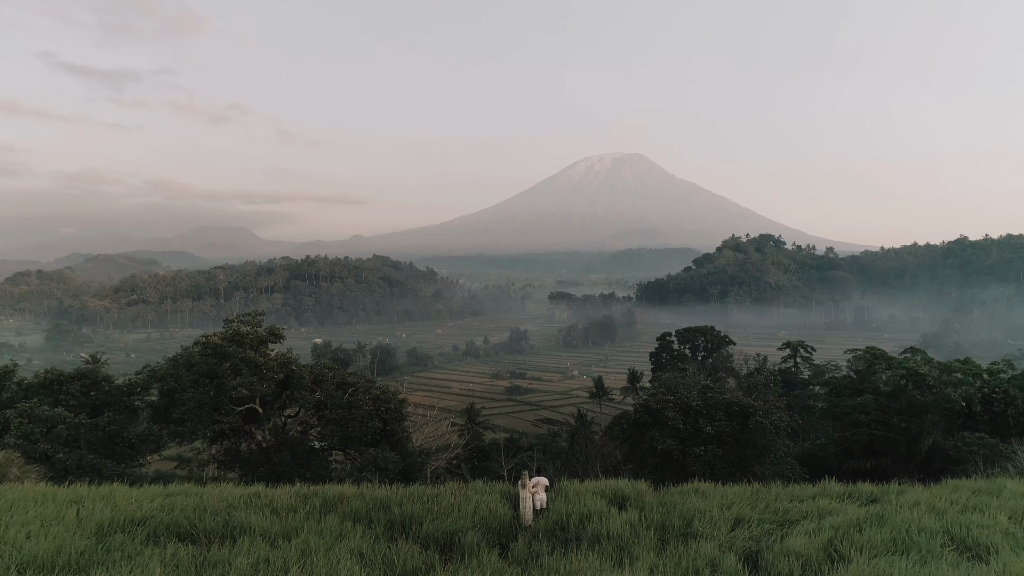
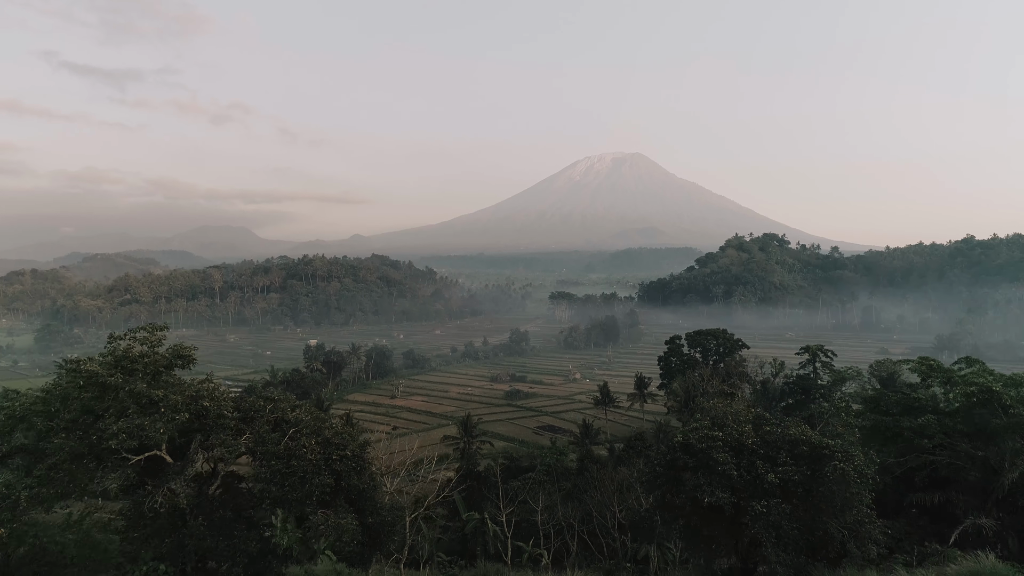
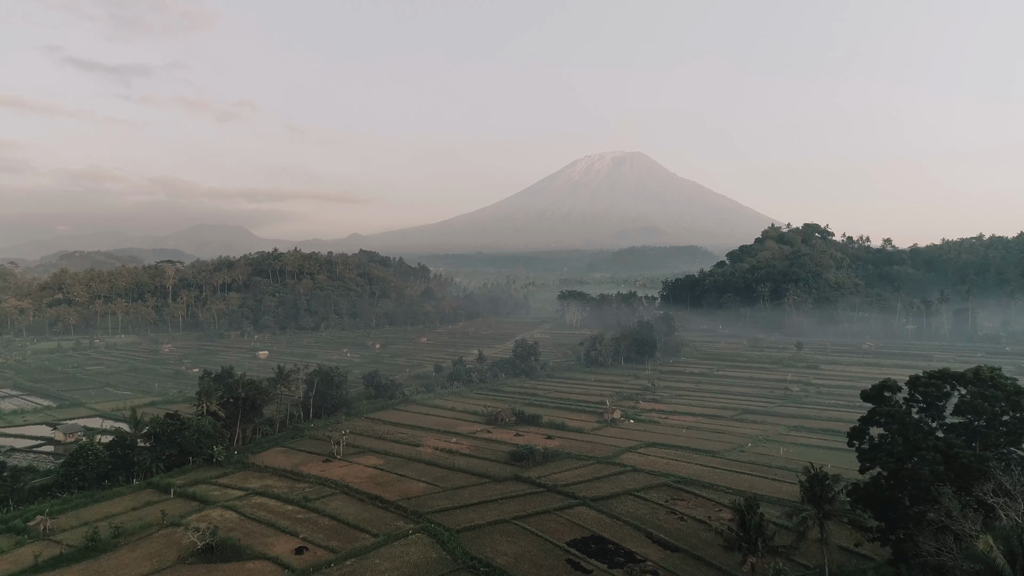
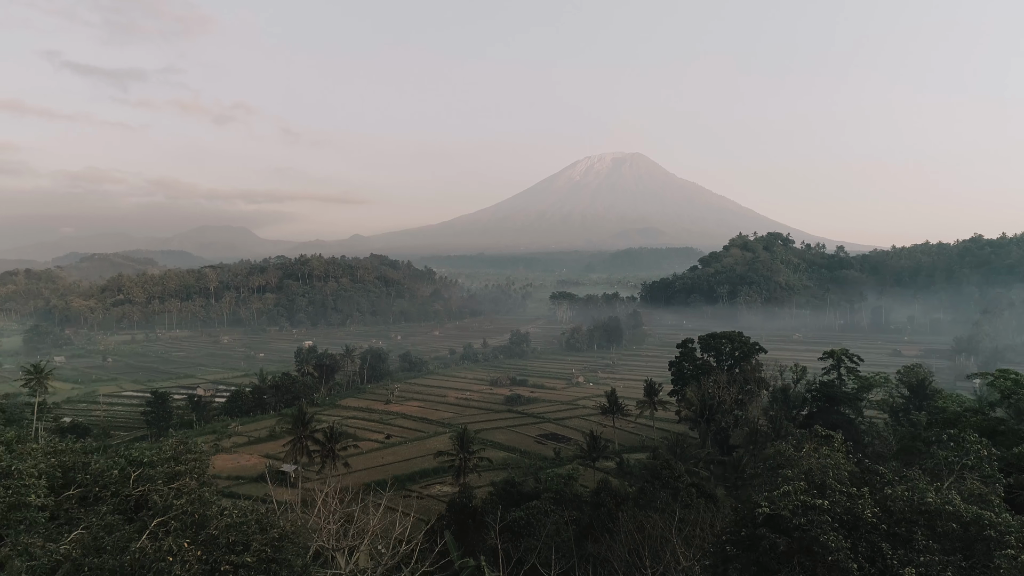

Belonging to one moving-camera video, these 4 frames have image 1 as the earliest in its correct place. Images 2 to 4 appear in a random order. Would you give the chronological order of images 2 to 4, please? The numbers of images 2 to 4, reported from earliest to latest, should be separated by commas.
2, 4, 3
